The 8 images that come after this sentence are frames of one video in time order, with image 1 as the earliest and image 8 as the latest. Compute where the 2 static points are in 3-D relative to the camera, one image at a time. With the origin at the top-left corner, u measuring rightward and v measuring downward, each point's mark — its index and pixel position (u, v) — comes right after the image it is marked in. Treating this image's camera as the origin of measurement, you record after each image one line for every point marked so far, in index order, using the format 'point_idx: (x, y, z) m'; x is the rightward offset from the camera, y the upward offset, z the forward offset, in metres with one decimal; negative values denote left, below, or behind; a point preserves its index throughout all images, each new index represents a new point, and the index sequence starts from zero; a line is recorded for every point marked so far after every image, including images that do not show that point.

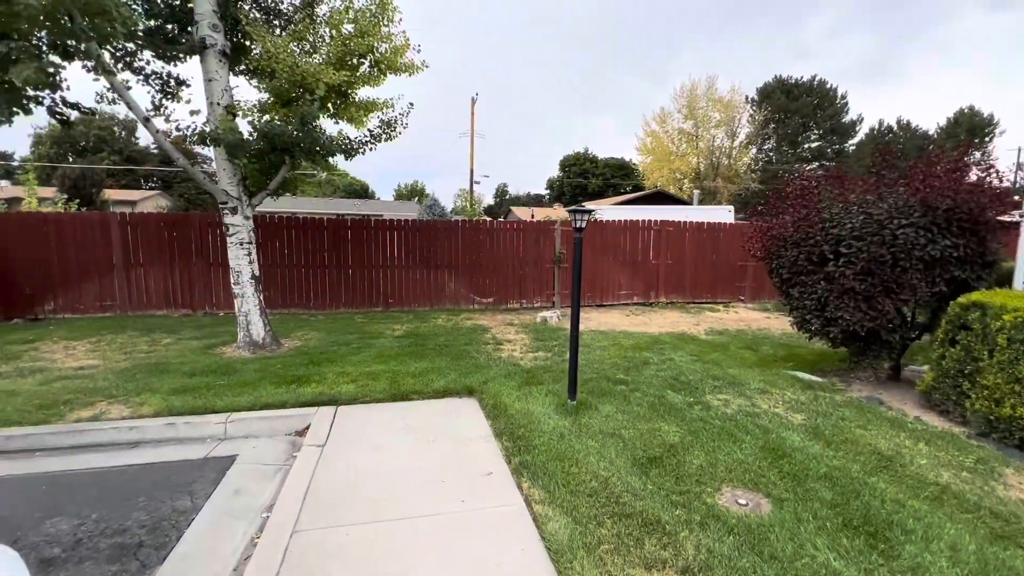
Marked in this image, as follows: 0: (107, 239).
0: (-7.9, +1.0, +9.2) m
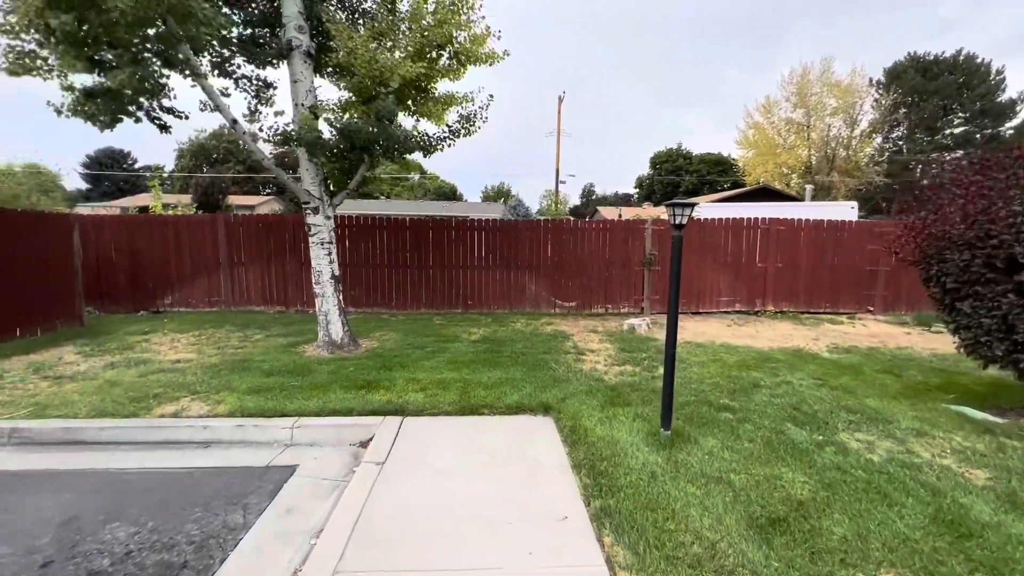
0: (-6.3, +1.0, +9.9) m
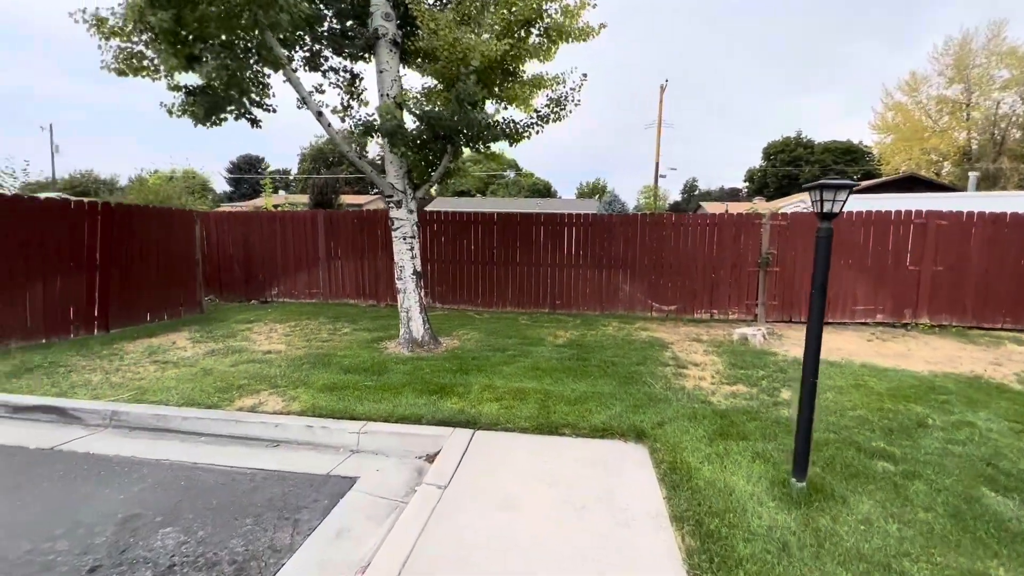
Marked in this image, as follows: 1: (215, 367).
0: (-4.3, +1.2, +10.4) m
1: (-3.5, -0.9, +5.6) m
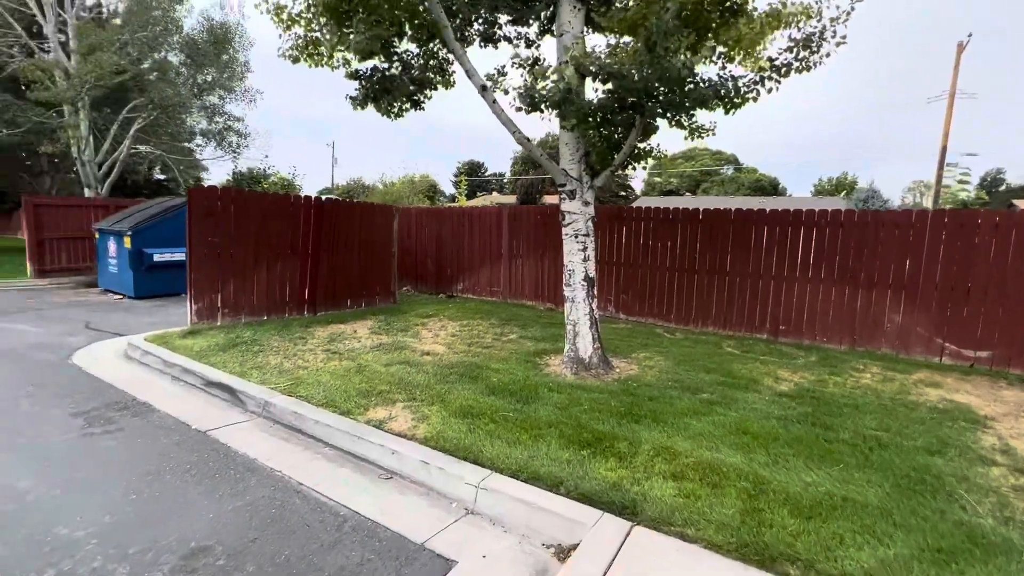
0: (-0.2, +1.2, +10.0) m
1: (-1.6, -0.9, +5.4) m
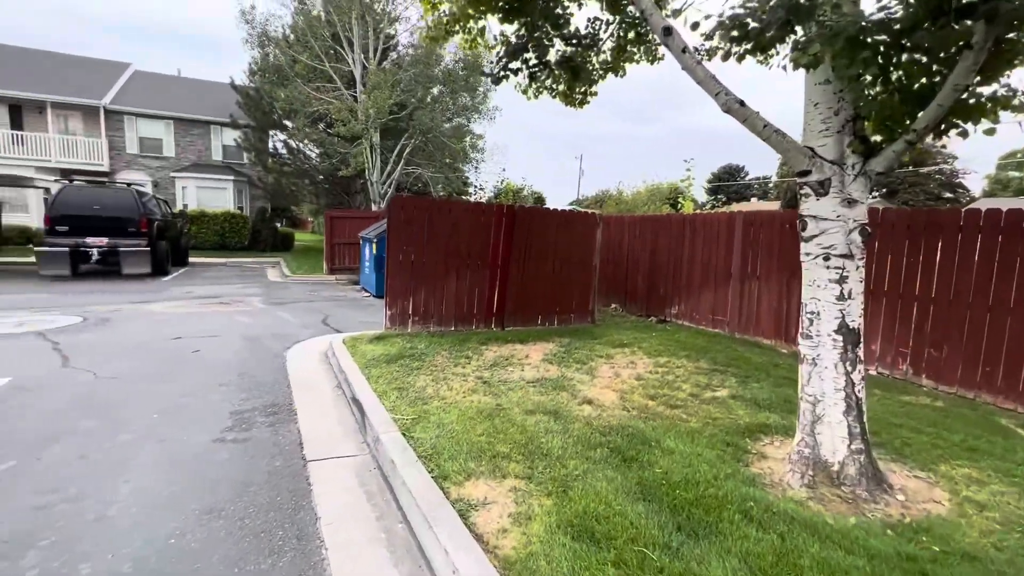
0: (+3.6, +0.7, +7.8) m
1: (0.0, -1.1, +4.3) m
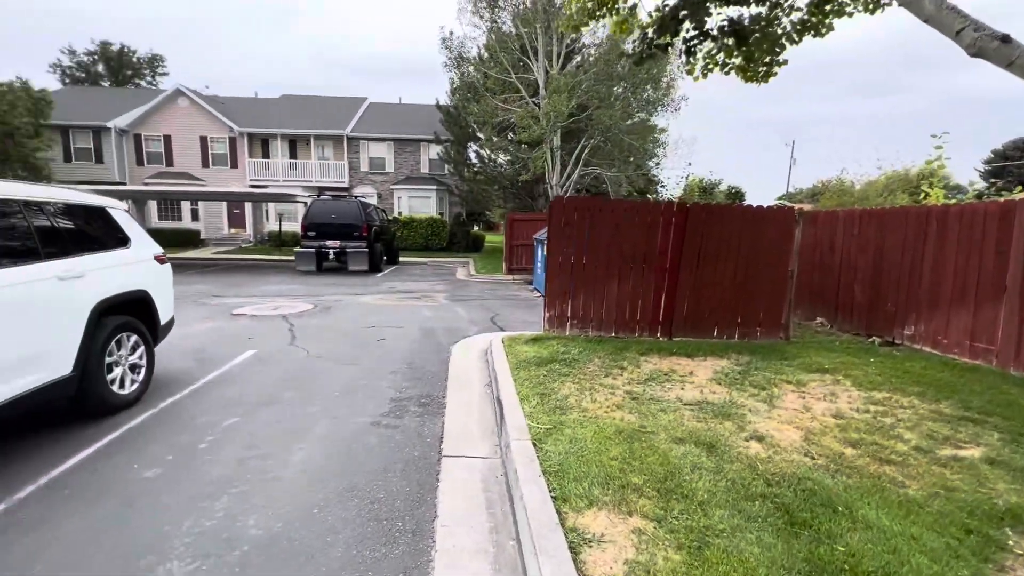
0: (+5.9, +0.5, +5.6) m
1: (+1.2, -1.2, +3.8) m
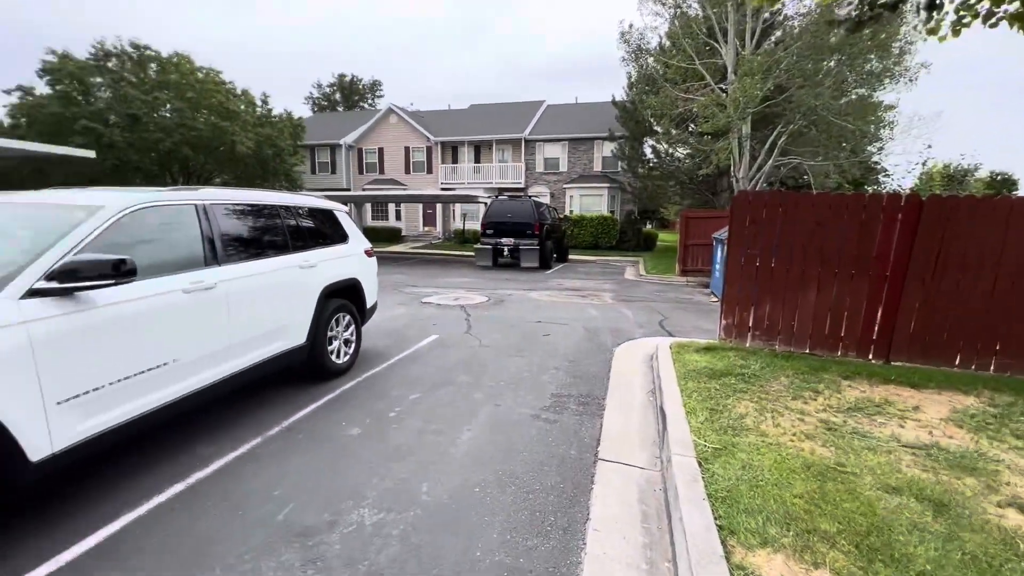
0: (+7.4, +0.2, +3.2) m
1: (+2.4, -1.3, +3.2) m
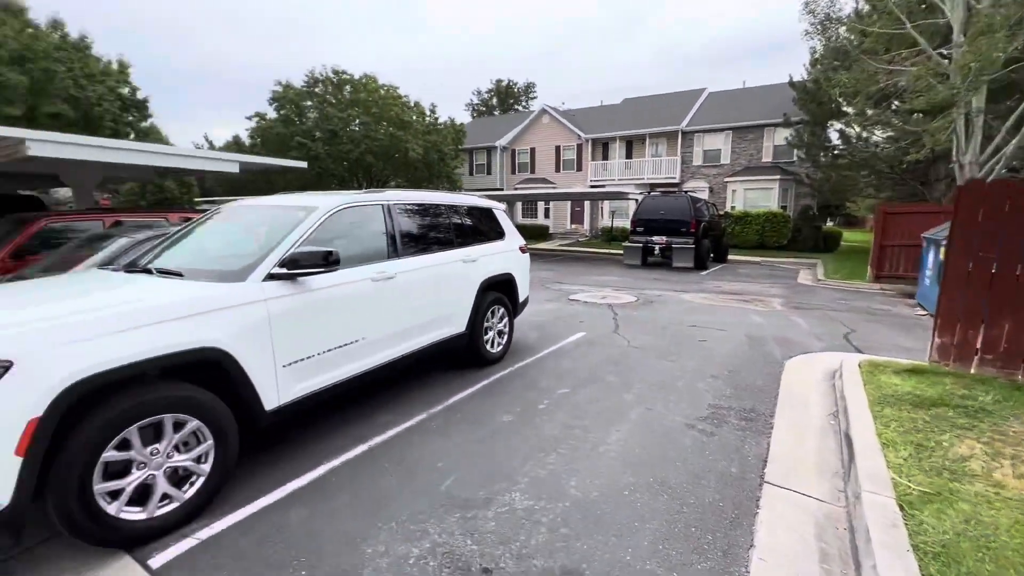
0: (+8.1, -0.1, +0.8) m
1: (+3.2, -1.3, +2.3) m
